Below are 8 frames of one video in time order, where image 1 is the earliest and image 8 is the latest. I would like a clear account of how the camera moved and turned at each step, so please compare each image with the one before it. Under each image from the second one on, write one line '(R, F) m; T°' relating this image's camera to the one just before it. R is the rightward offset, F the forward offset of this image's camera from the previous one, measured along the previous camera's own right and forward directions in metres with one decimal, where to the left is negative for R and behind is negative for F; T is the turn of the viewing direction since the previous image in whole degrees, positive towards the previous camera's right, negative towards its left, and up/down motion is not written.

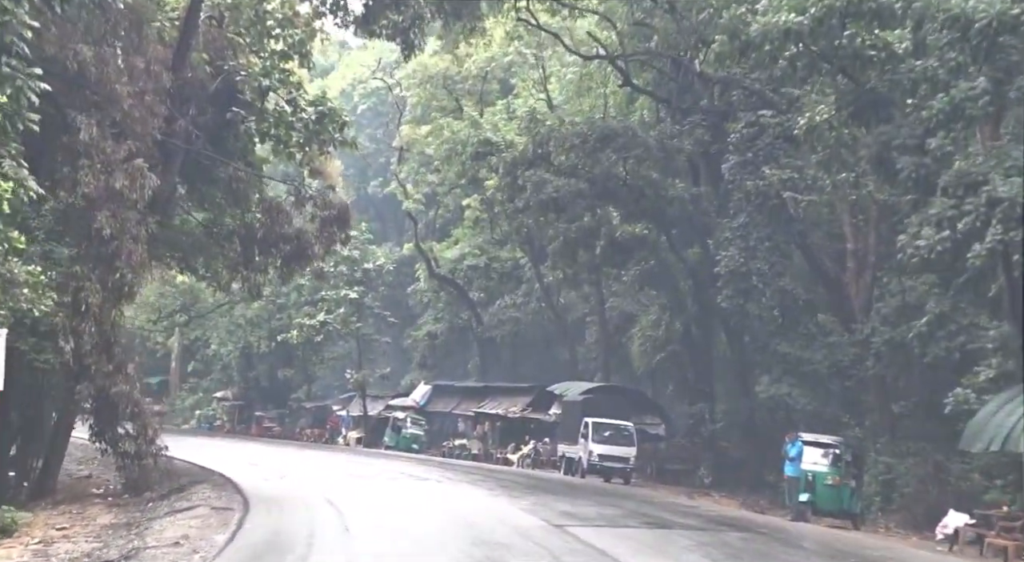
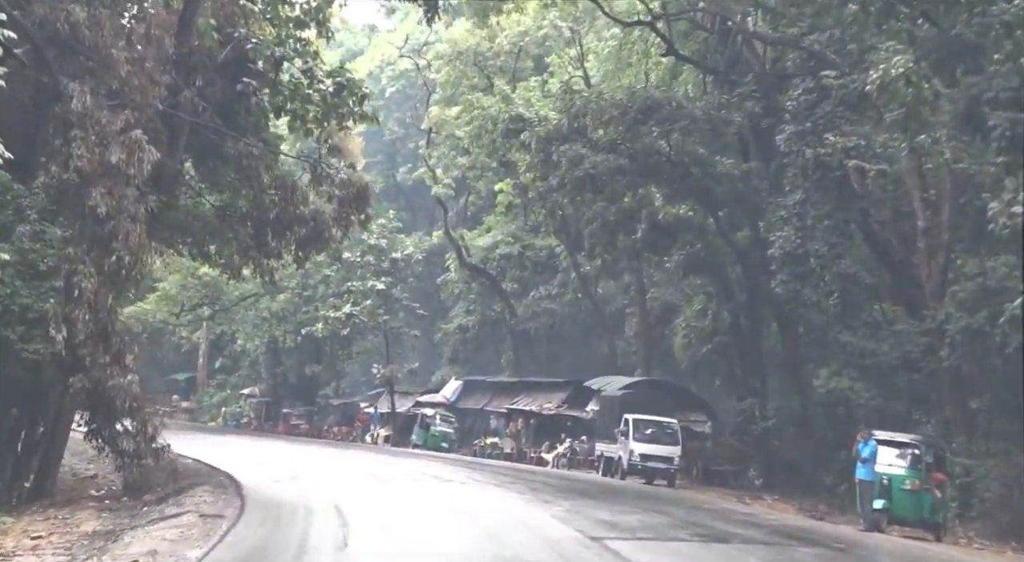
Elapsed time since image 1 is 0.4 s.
(+0.1, +2.4) m; -2°
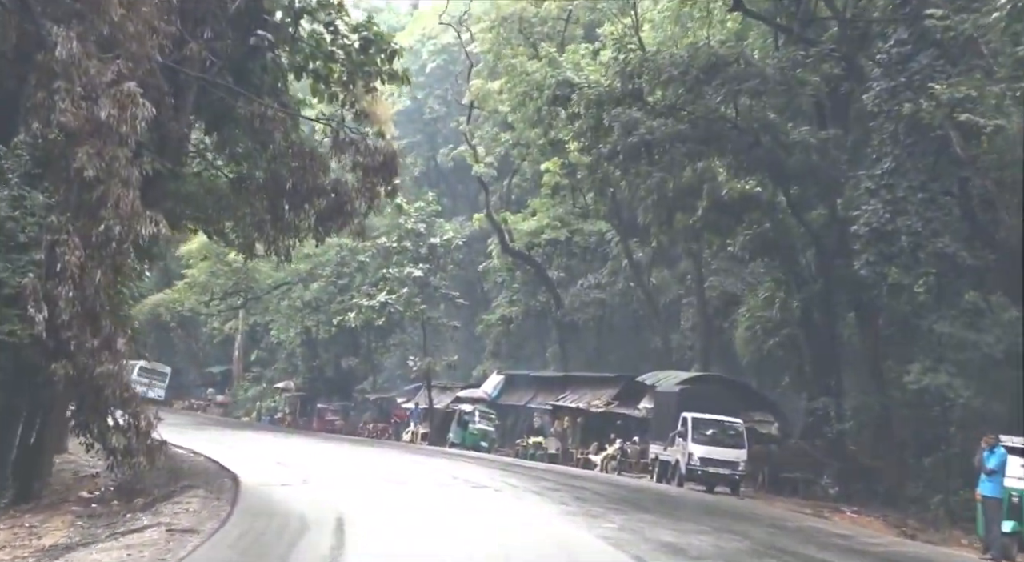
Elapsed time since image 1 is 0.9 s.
(+0.1, +3.1) m; -2°
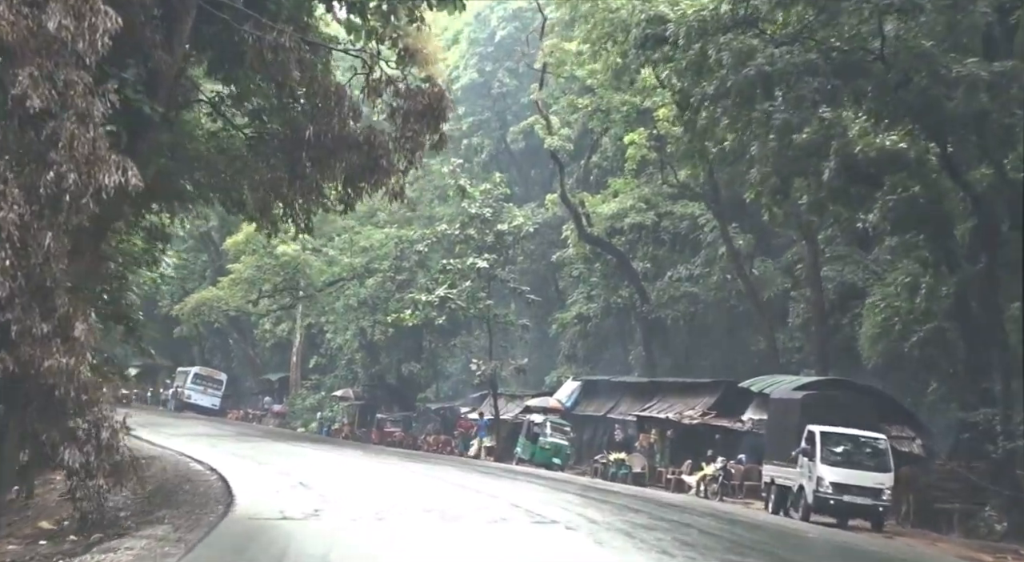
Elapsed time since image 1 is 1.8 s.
(0.0, +5.3) m; -3°
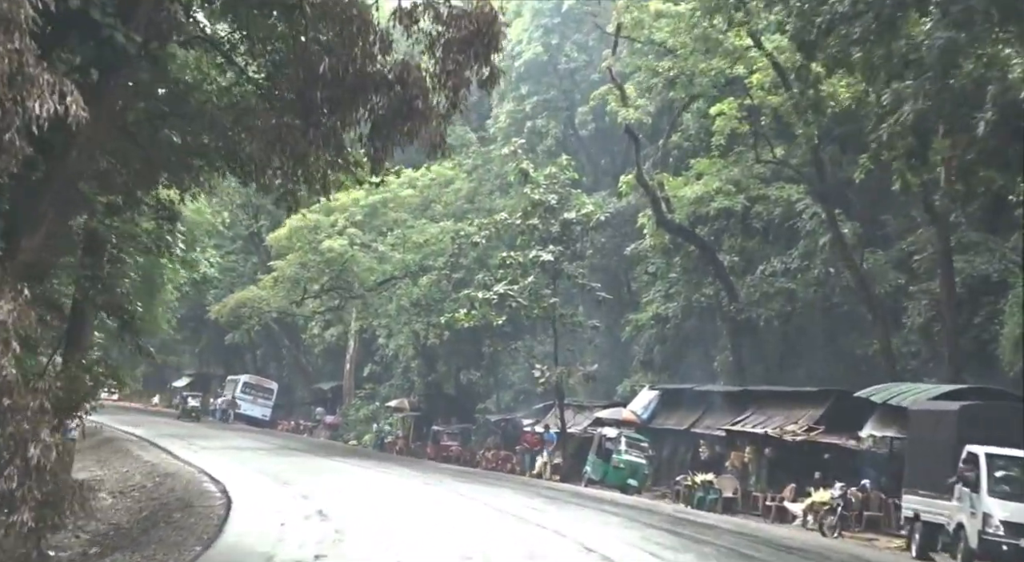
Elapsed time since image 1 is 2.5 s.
(-0.1, +4.3) m; -3°
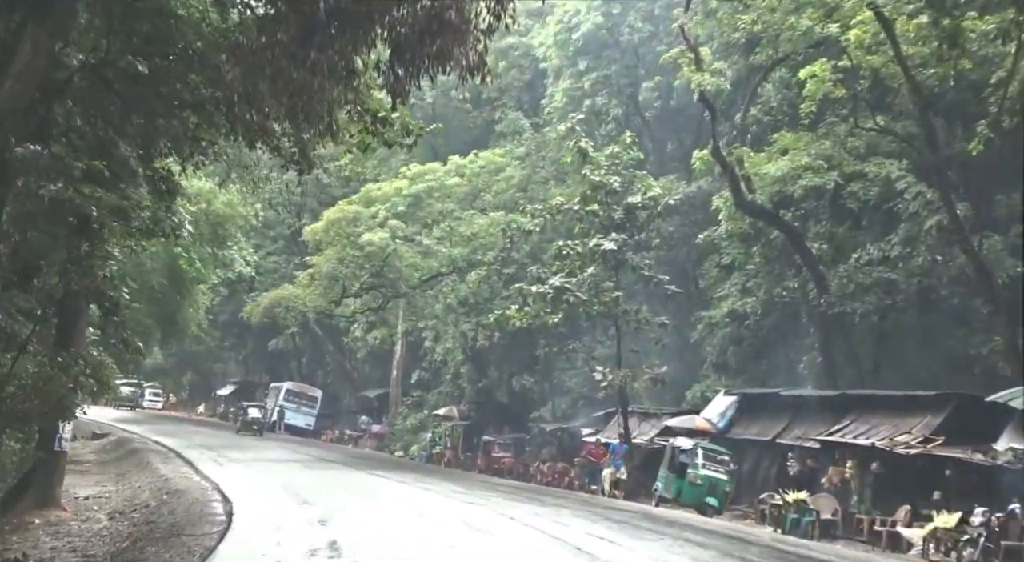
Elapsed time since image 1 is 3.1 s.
(-0.1, +3.6) m; -2°
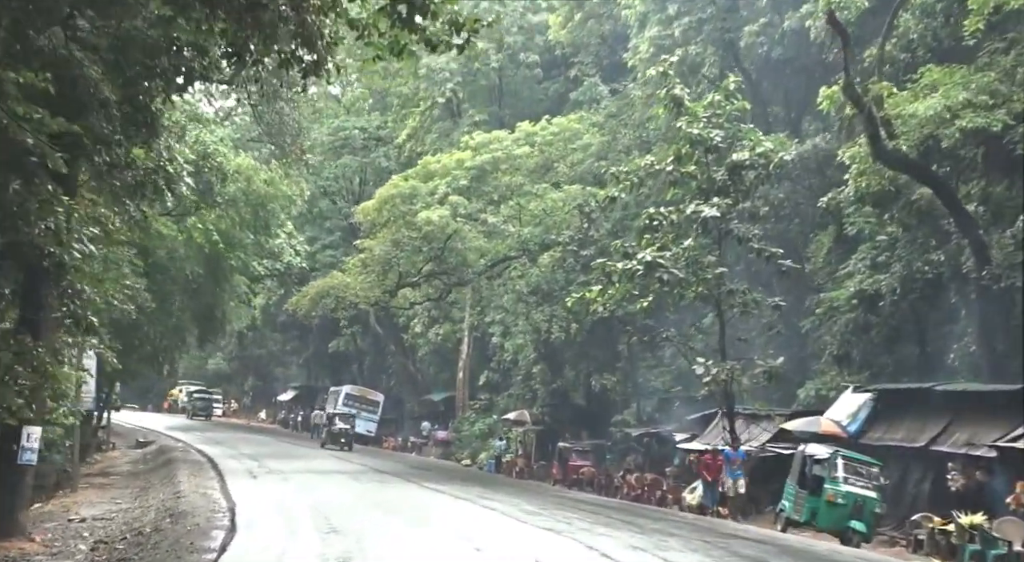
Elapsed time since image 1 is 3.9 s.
(-0.2, +4.9) m; -3°
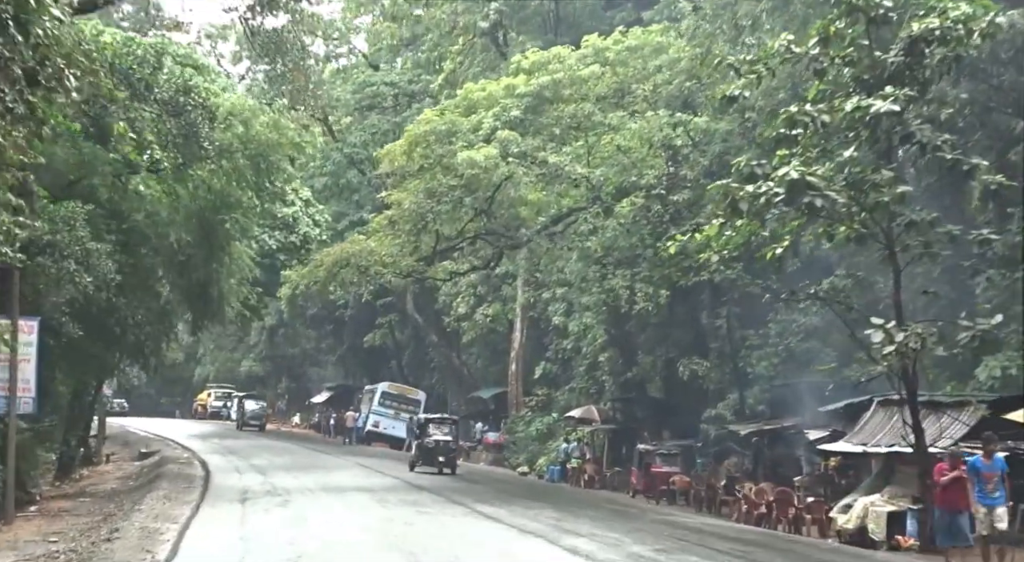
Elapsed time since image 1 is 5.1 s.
(-0.5, +7.5) m; -2°
